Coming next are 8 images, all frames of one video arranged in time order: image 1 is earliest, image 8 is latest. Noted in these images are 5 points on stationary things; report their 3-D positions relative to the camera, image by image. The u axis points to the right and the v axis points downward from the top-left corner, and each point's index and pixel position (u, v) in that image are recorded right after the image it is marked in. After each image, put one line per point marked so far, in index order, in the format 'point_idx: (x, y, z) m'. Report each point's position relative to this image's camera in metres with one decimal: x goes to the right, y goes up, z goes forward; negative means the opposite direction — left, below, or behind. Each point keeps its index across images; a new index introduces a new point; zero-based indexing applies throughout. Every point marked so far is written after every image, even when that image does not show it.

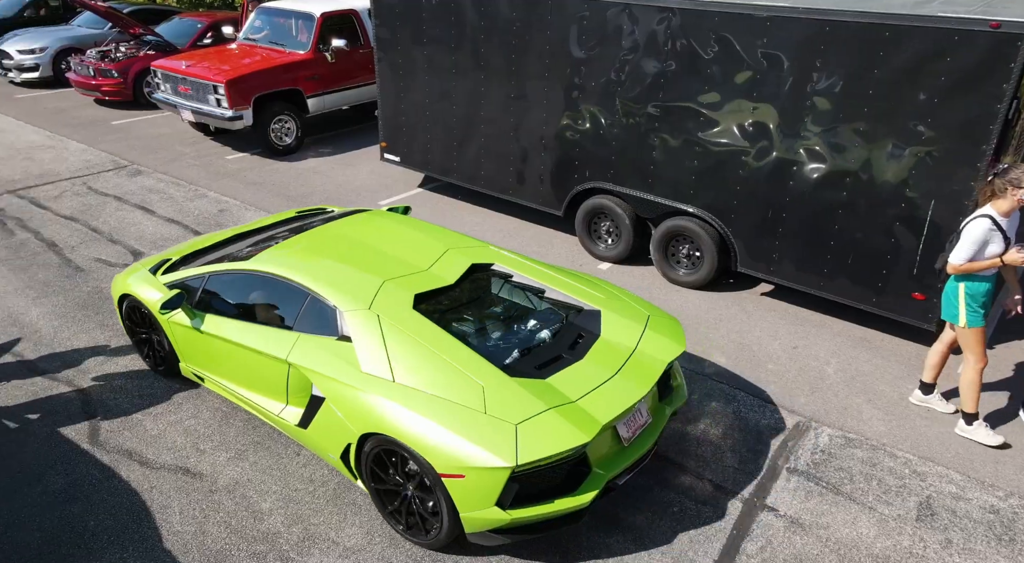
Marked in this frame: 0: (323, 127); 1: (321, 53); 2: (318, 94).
0: (-2.9, +2.4, +10.1) m
1: (-2.6, +3.2, +9.2) m
2: (-2.7, +2.6, +9.3) m
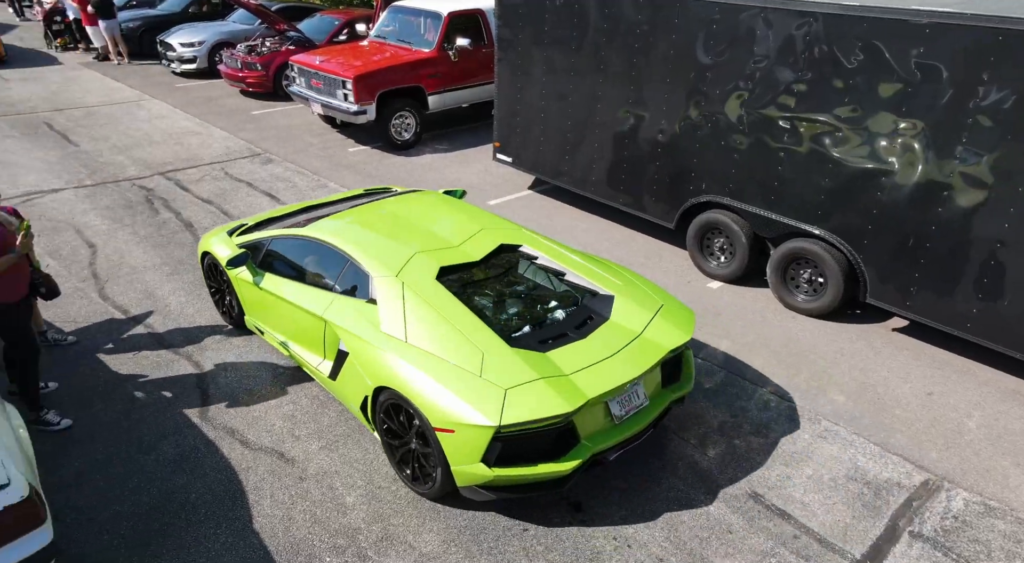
0: (-1.1, +2.4, +10.3) m
1: (-0.9, +3.3, +9.3) m
2: (-1.1, +2.7, +9.5) m
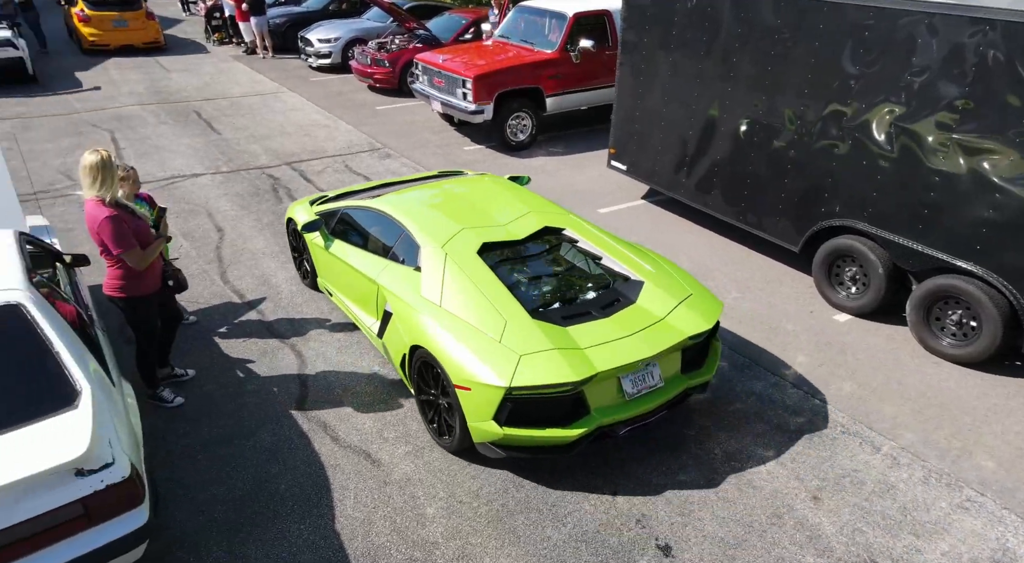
0: (+0.7, +2.4, +10.1) m
1: (+0.8, +3.2, +9.2) m
2: (+0.6, +2.7, +9.3) m
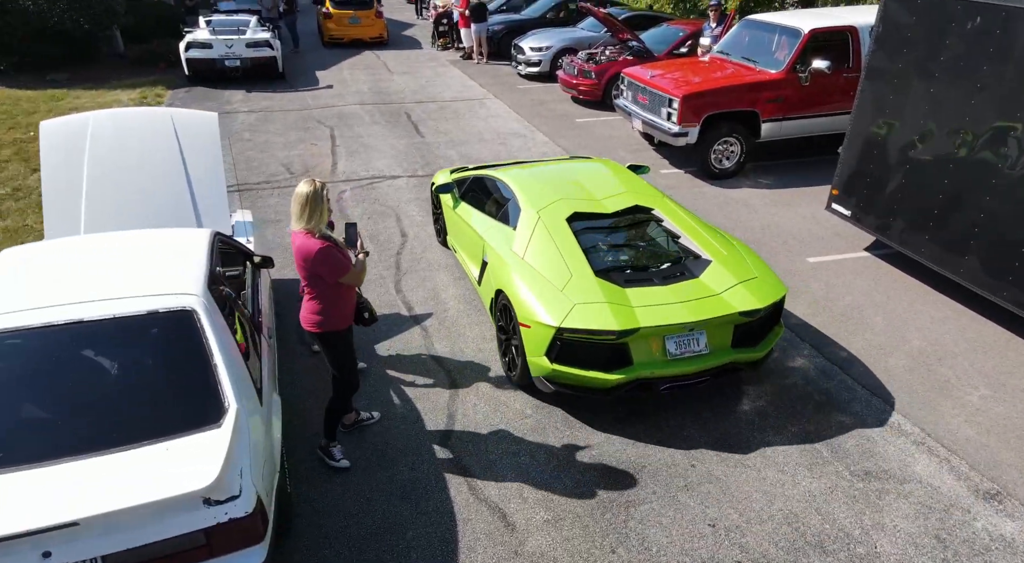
0: (+3.6, +1.7, +9.0) m
1: (+3.5, +2.6, +8.1) m
2: (+3.3, +2.1, +8.3) m
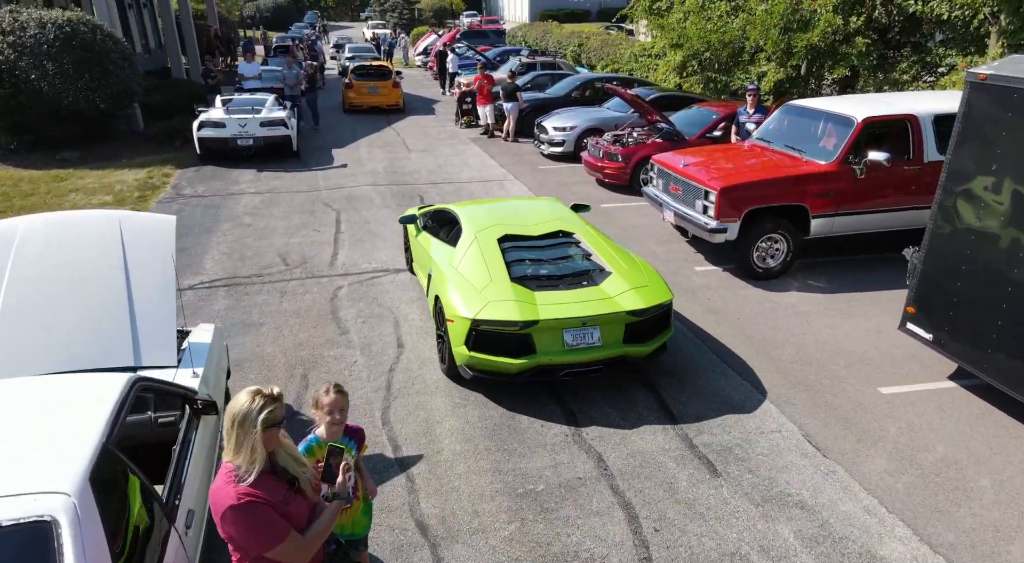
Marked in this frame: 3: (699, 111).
0: (+3.8, +0.4, +8.0) m
1: (+3.7, +1.3, +7.2) m
2: (+3.5, +0.8, +7.3) m
3: (+3.2, +3.0, +11.5) m
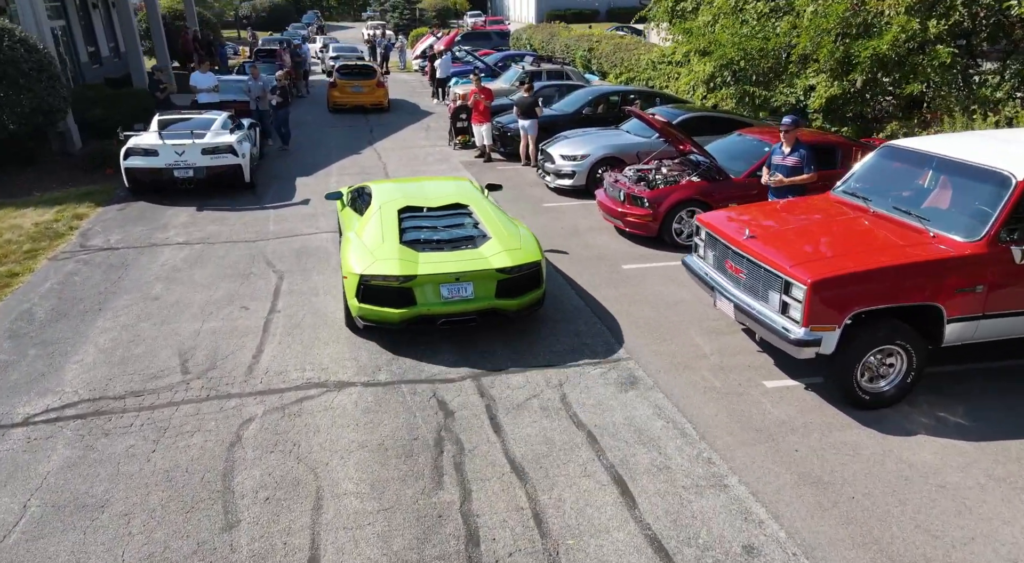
0: (+3.7, -0.6, +5.6) m
1: (+3.6, +0.3, +4.8) m
2: (+3.4, -0.2, +4.9) m
3: (+3.2, +1.9, +9.1) m
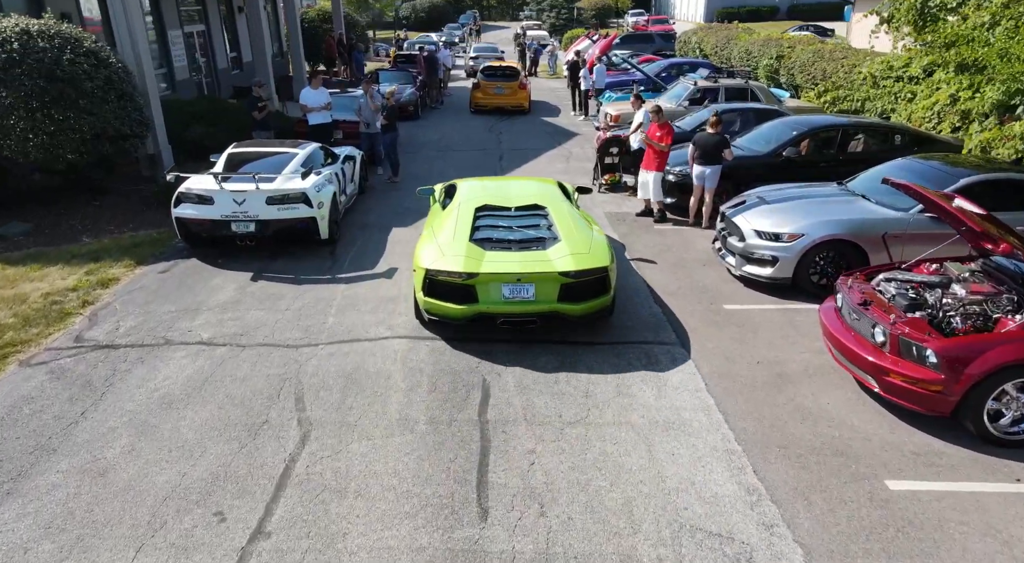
0: (+4.2, -2.3, +1.5) m
1: (+4.0, -1.4, +0.7) m
2: (+3.8, -1.9, +0.9) m
3: (+4.6, +0.3, +4.9) m
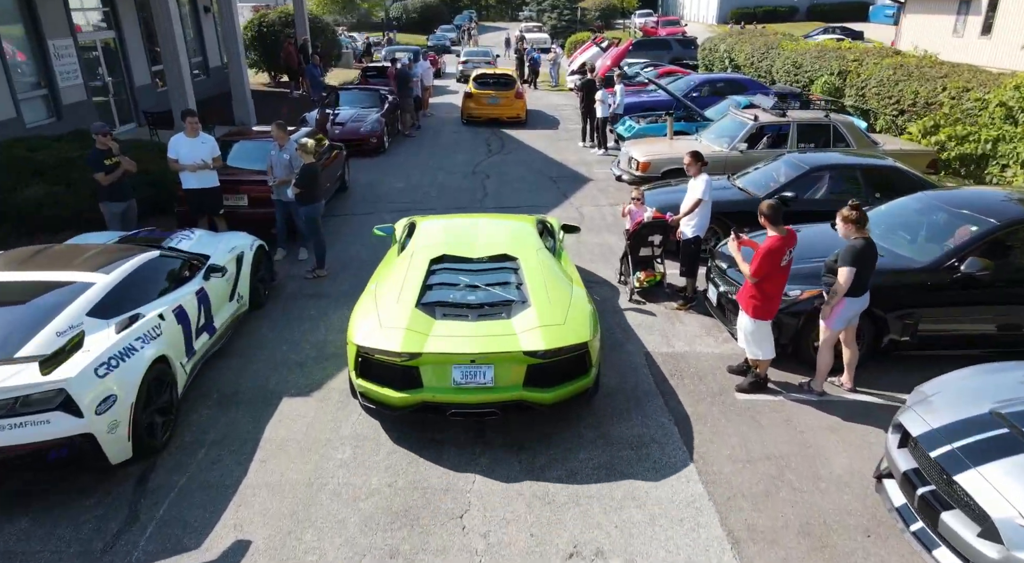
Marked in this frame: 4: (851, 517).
0: (+4.0, -4.1, -2.7) m
1: (+3.8, -3.2, -3.5) m
2: (+3.6, -3.7, -3.4) m
3: (+4.4, -1.5, +0.7) m
4: (+2.2, -1.5, +4.3) m
